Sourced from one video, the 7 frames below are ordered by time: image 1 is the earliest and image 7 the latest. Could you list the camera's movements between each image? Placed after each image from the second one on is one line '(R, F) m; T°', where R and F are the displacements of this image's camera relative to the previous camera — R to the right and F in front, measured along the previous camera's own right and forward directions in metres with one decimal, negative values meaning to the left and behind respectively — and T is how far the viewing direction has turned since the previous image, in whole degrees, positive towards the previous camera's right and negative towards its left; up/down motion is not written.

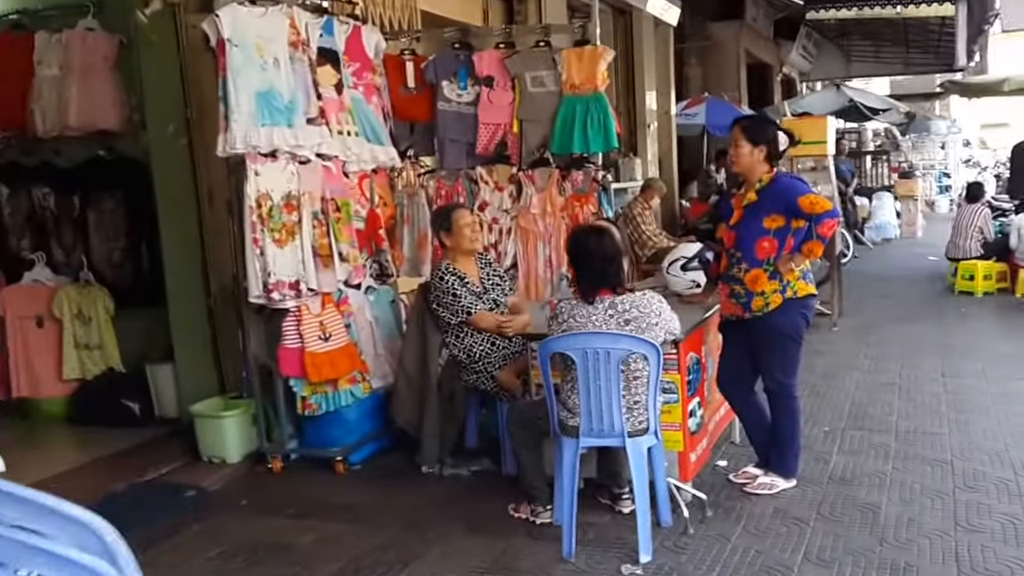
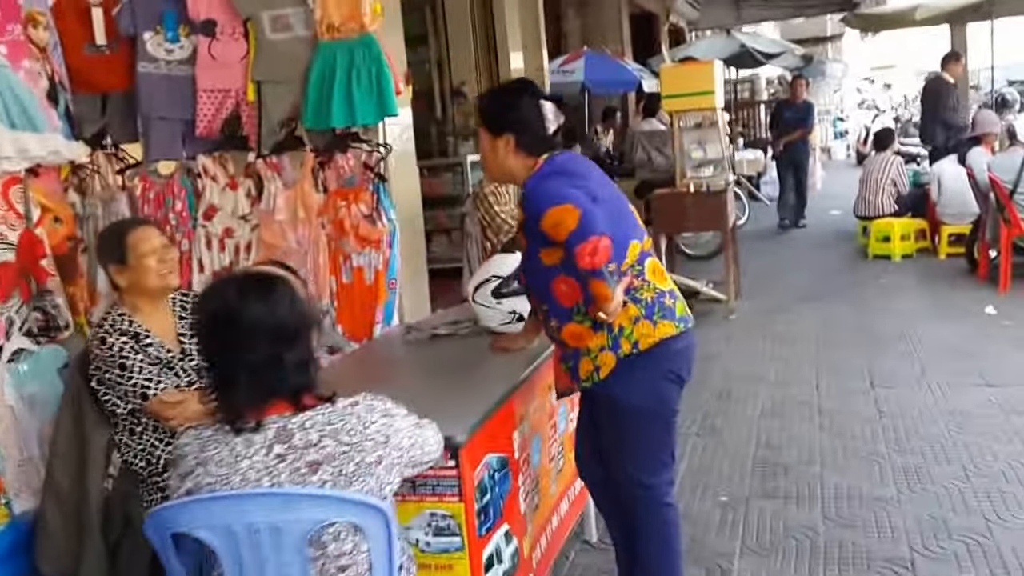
(+0.5, +1.6) m; +4°
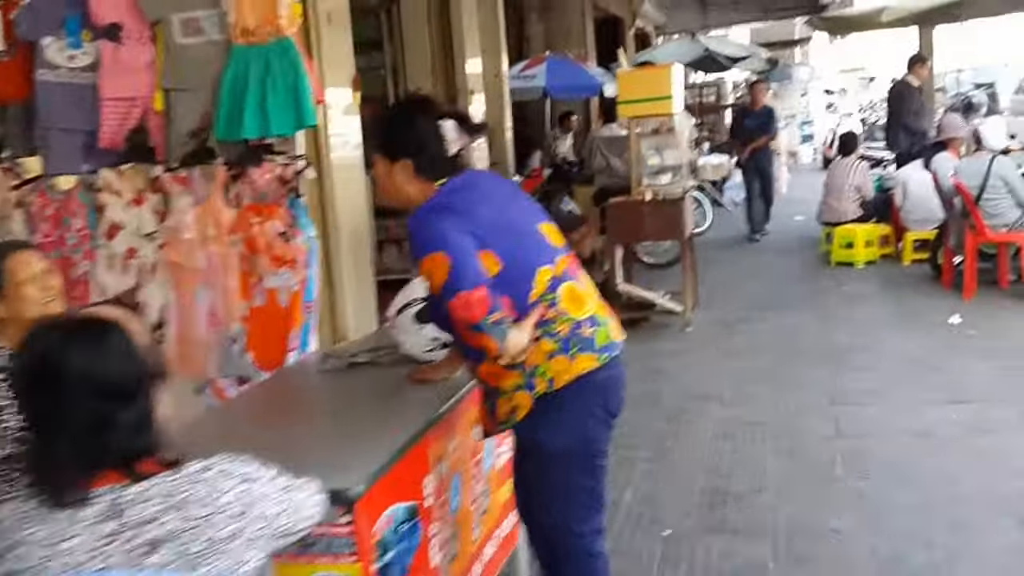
(+0.1, +0.2) m; +1°
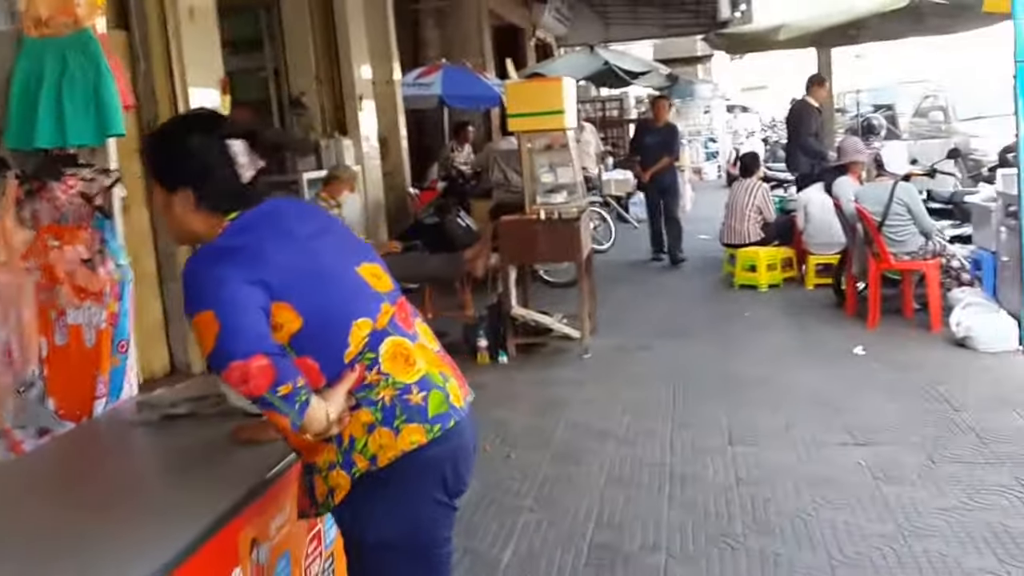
(+0.1, +0.5) m; +4°
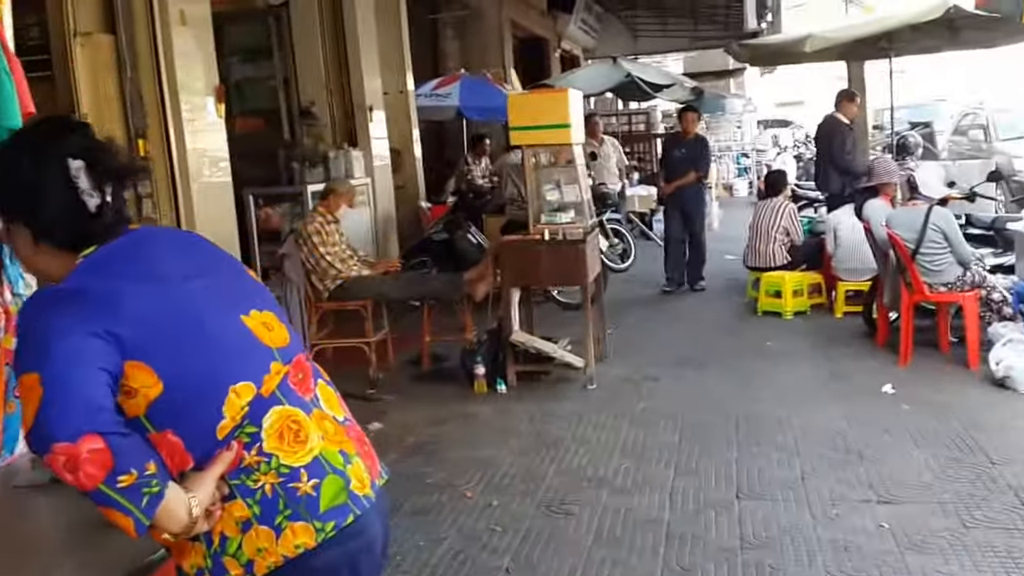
(+0.2, +0.4) m; -2°
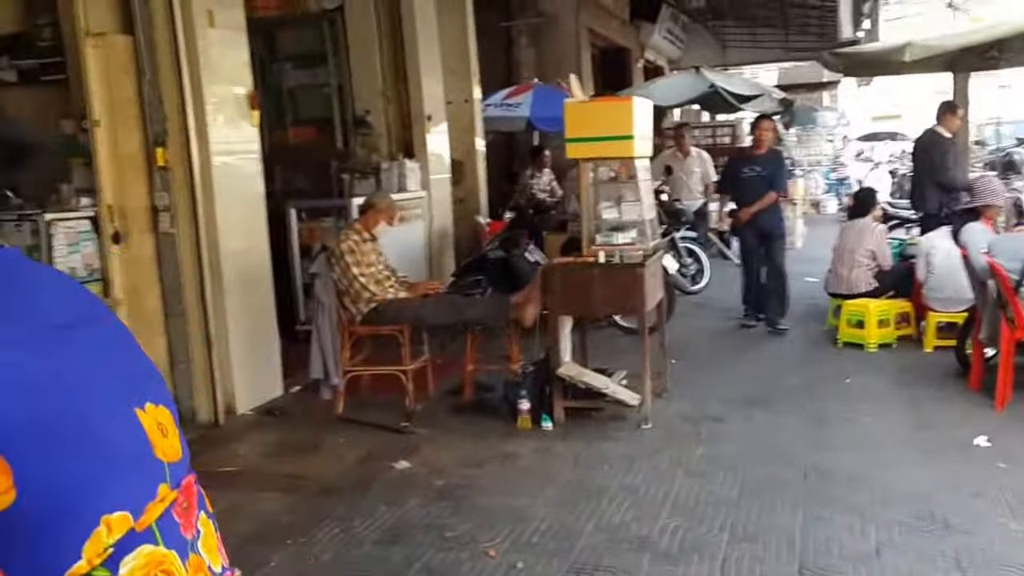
(+0.2, +0.5) m; -4°
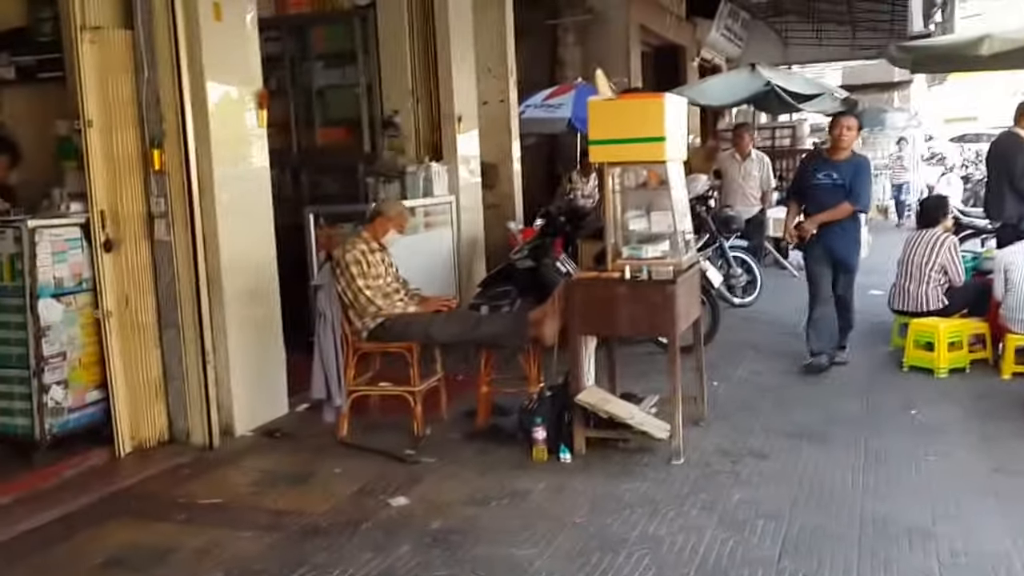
(+0.2, +0.5) m; -3°
